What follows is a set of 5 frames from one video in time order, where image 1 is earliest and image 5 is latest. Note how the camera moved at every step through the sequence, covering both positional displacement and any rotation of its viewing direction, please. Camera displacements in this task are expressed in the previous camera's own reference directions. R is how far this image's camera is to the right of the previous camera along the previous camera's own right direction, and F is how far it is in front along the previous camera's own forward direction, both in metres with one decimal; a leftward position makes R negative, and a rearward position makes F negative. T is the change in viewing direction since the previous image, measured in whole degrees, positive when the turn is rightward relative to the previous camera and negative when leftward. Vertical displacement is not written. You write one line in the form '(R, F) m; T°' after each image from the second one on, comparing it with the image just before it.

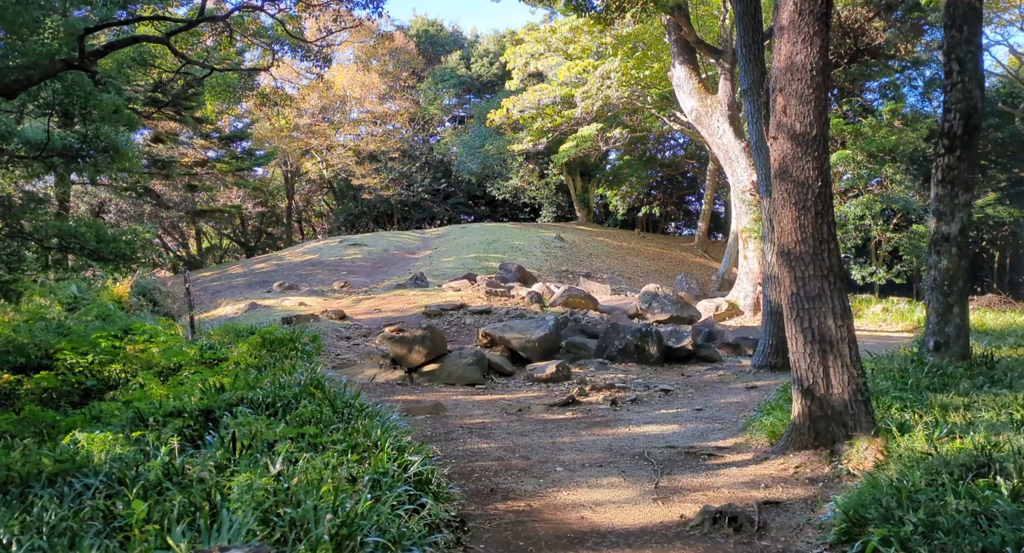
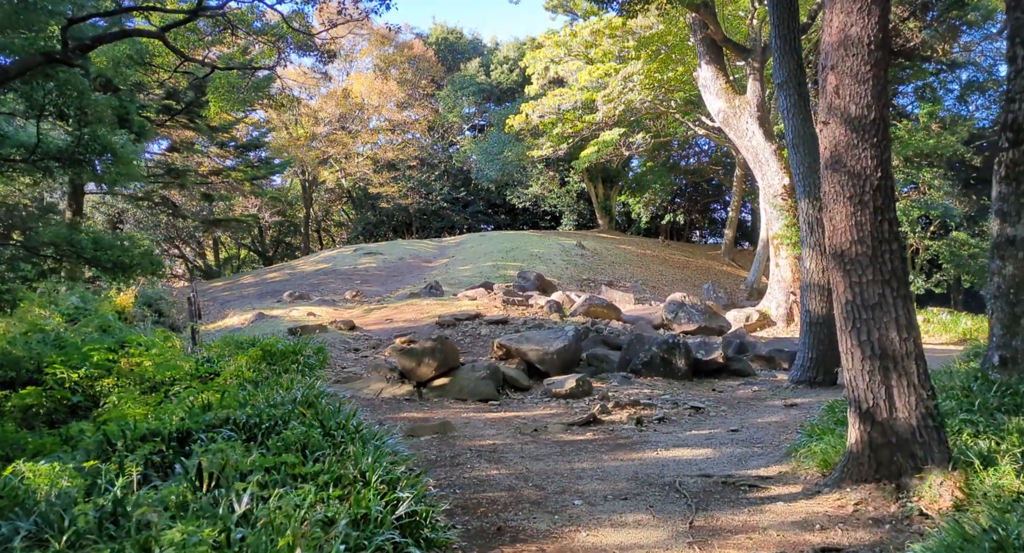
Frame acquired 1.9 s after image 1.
(+0.1, +0.7) m; -1°
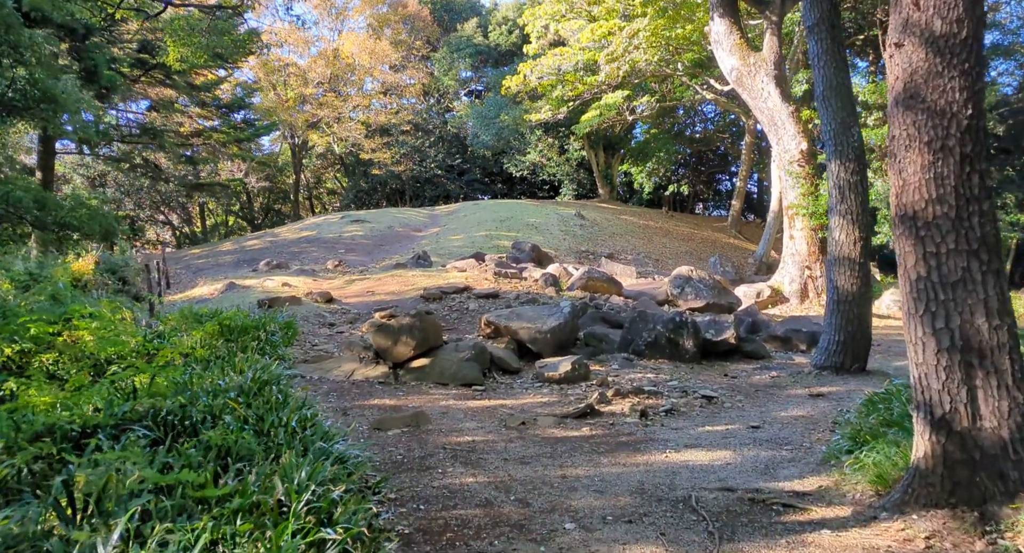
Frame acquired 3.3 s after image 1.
(+0.1, +1.1) m; 0°
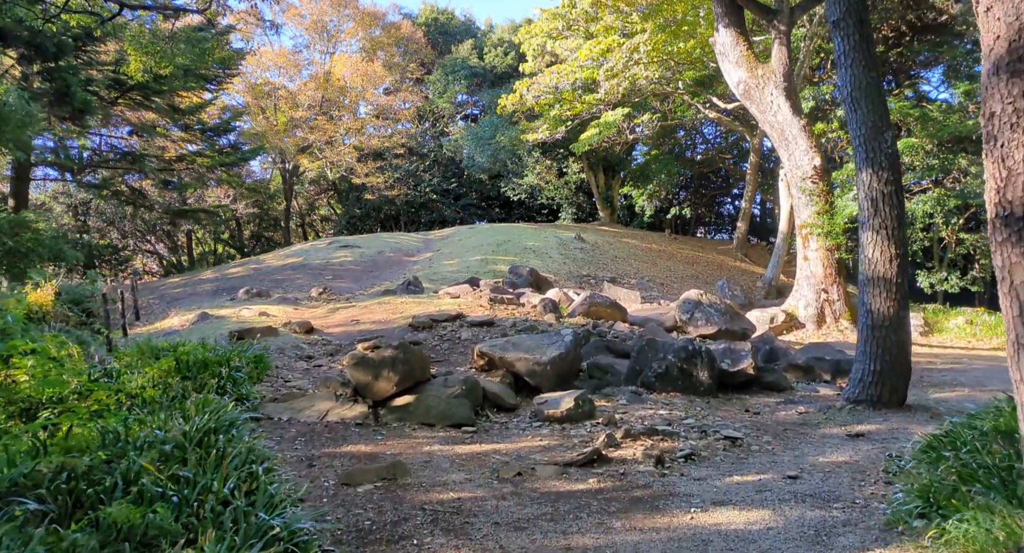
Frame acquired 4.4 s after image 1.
(0.0, +1.0) m; 0°
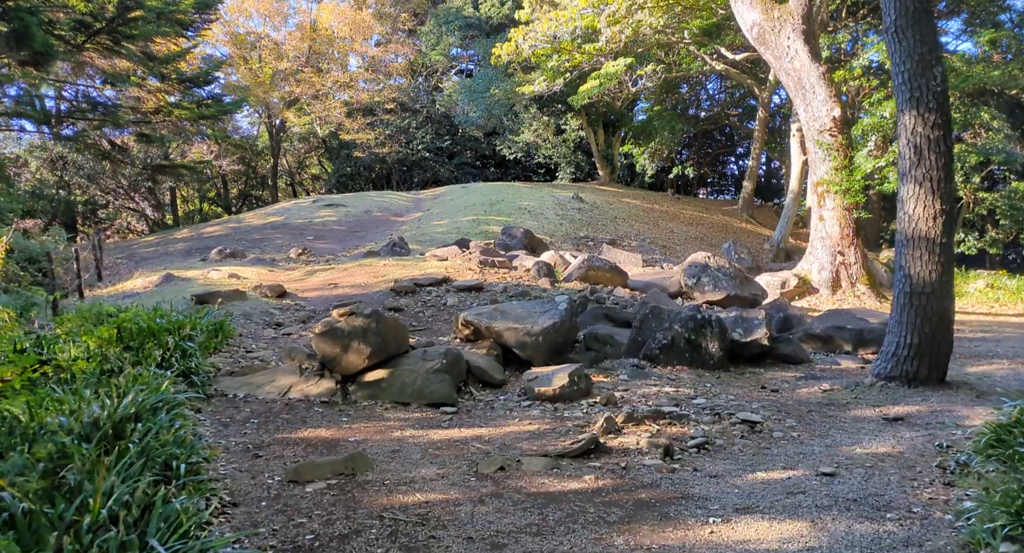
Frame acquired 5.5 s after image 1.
(+0.1, +1.0) m; 0°
